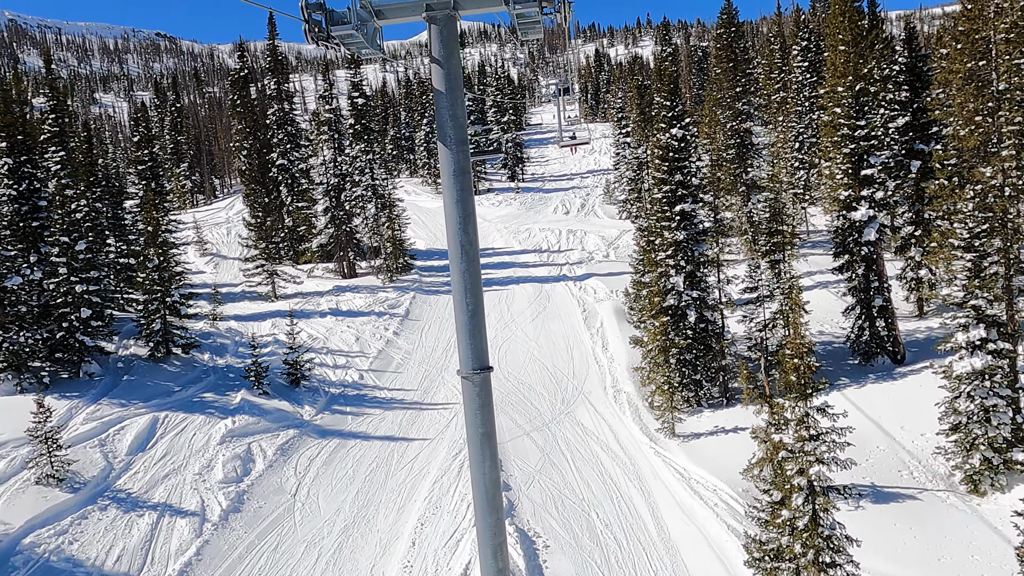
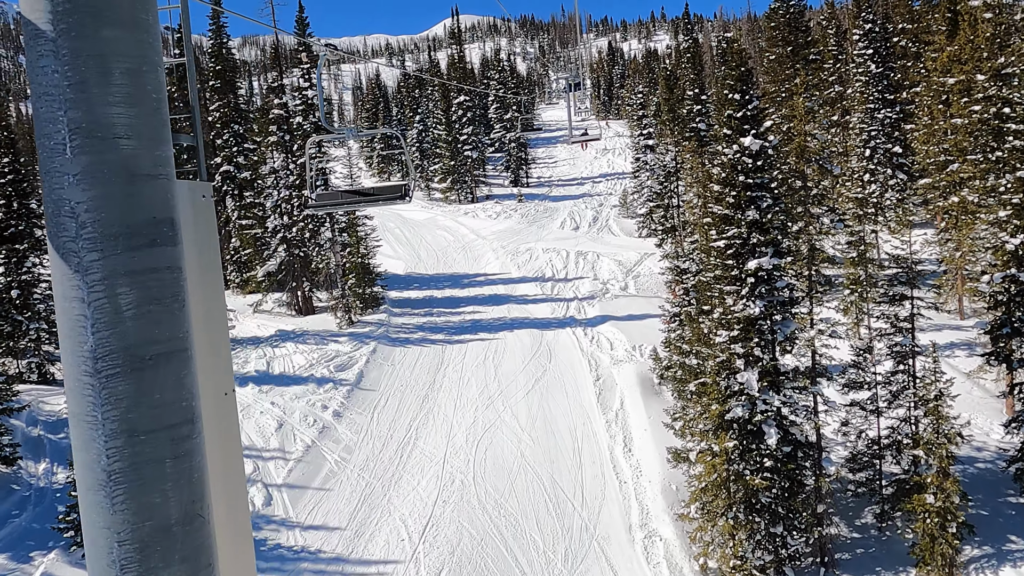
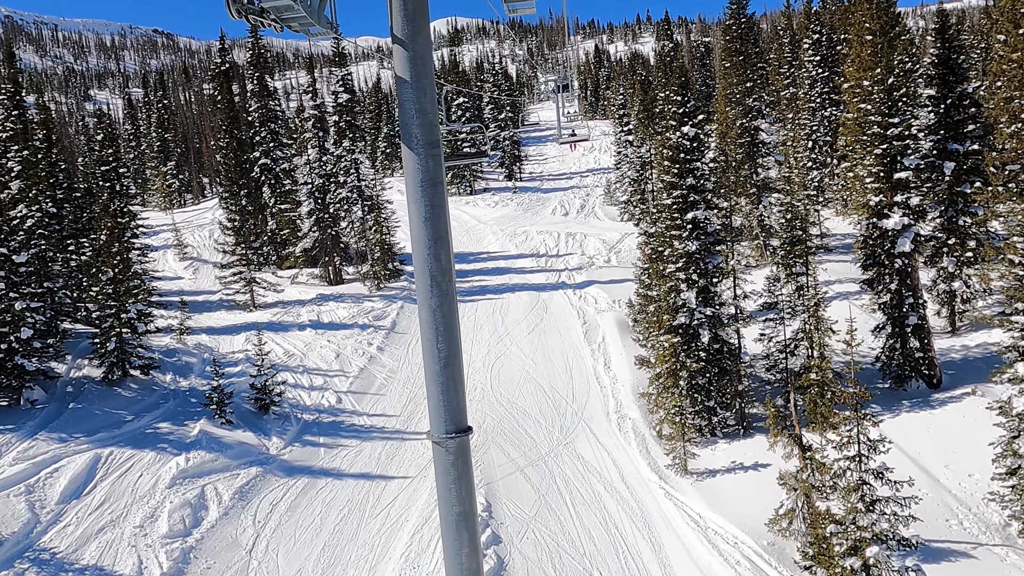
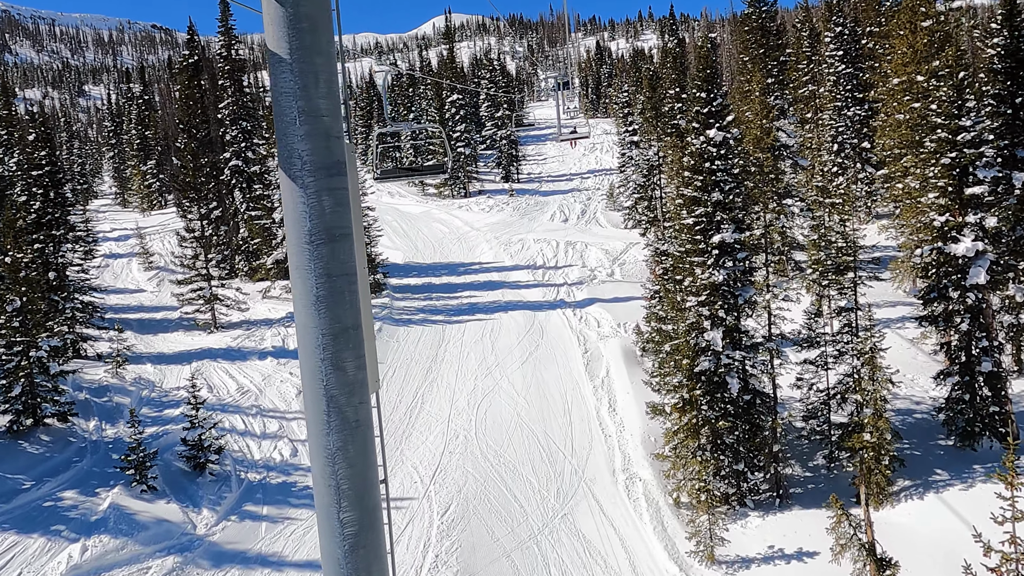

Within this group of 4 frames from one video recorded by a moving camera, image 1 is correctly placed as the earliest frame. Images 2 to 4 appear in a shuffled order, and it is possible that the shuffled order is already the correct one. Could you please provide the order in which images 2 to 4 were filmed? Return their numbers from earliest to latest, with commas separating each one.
3, 4, 2
